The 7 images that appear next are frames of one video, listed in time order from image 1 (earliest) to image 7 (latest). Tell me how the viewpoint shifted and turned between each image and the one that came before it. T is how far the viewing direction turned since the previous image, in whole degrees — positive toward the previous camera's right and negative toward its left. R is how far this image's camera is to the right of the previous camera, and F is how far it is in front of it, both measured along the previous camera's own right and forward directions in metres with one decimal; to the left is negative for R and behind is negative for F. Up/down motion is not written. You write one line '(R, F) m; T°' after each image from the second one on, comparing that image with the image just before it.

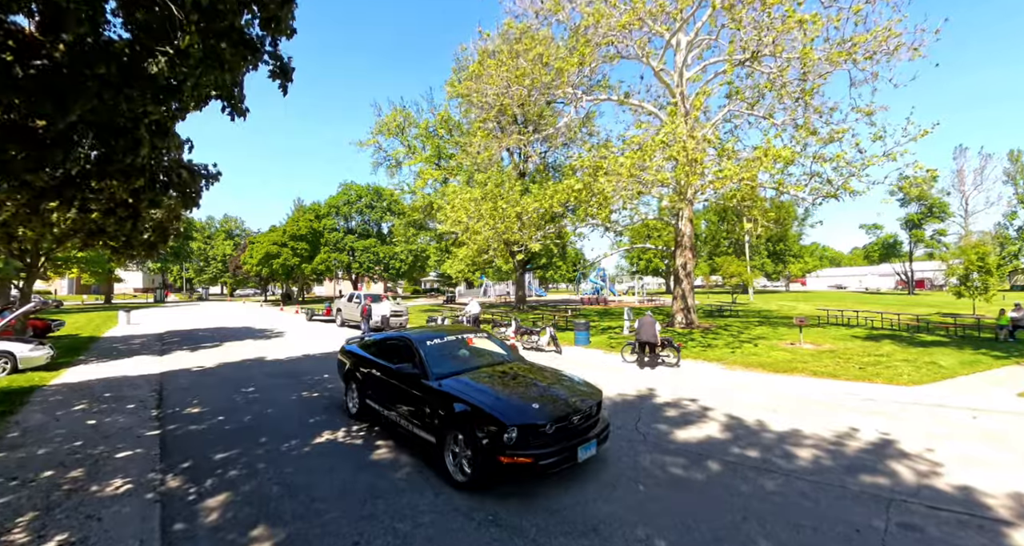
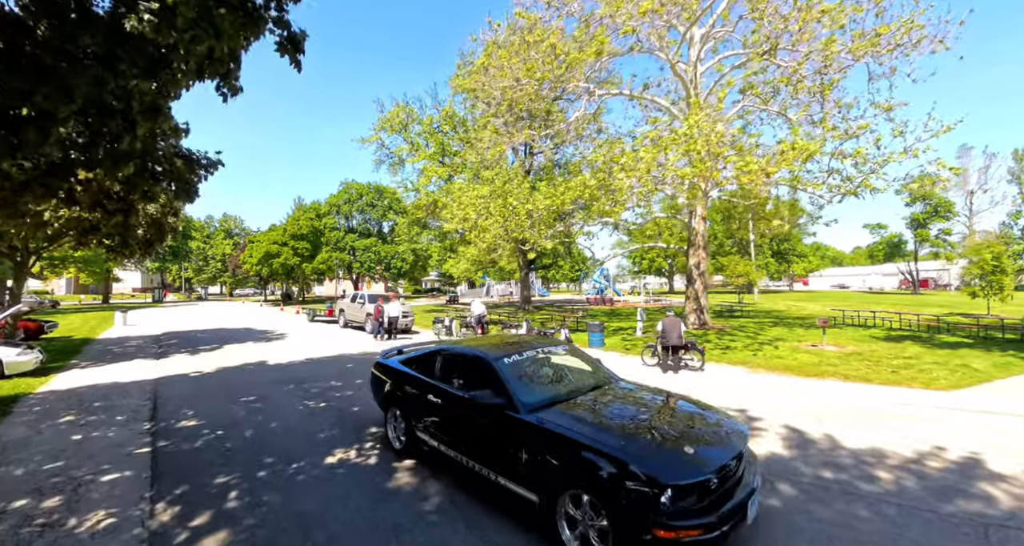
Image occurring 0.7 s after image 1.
(-0.3, +0.5) m; 0°
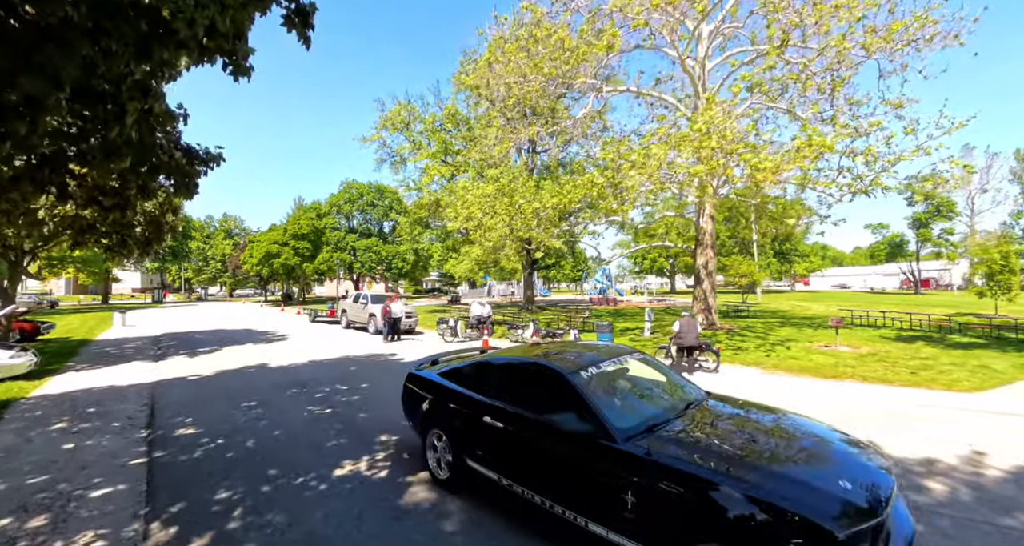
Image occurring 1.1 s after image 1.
(-0.2, +0.3) m; 0°
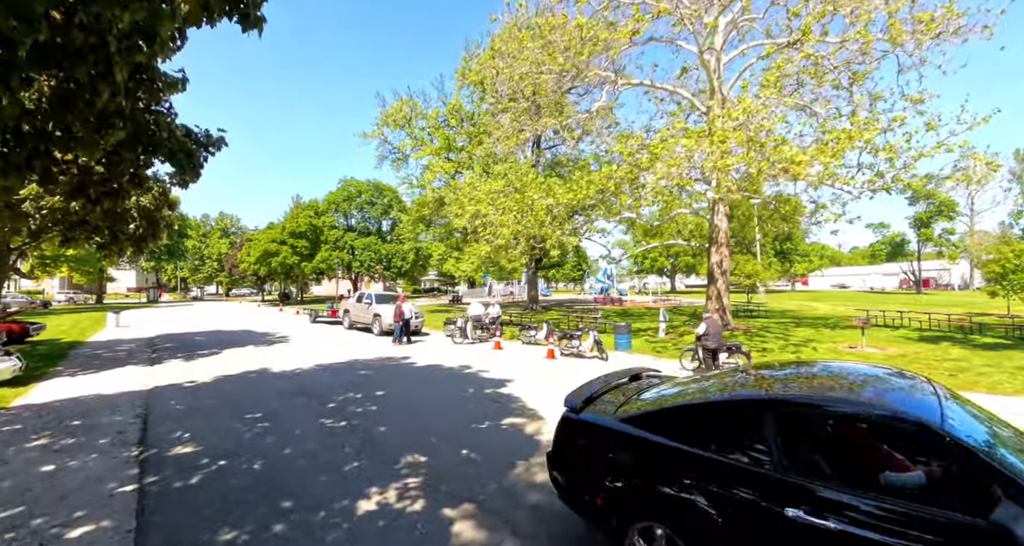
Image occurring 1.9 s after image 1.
(-0.4, +0.5) m; 0°
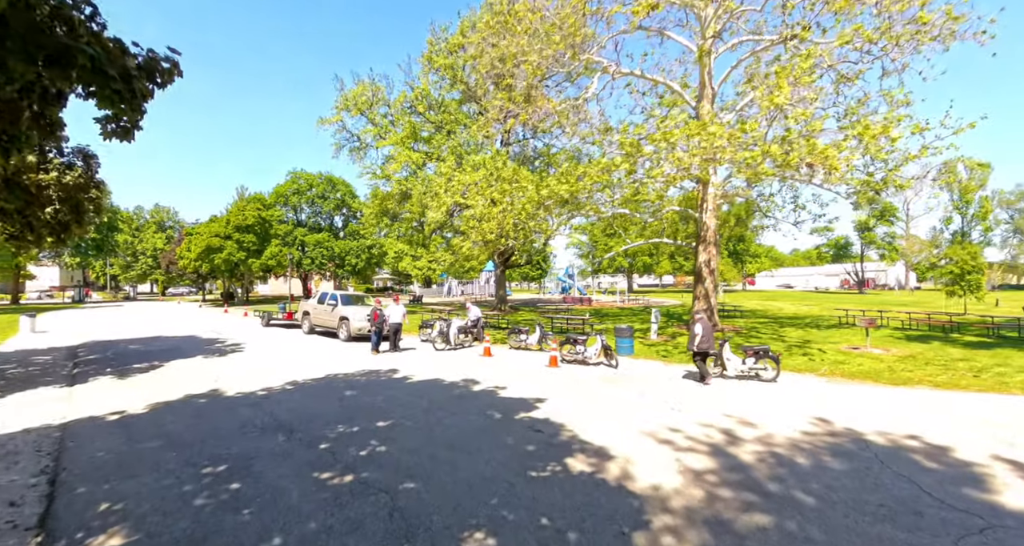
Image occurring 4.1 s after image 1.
(-0.9, +1.3) m; +6°
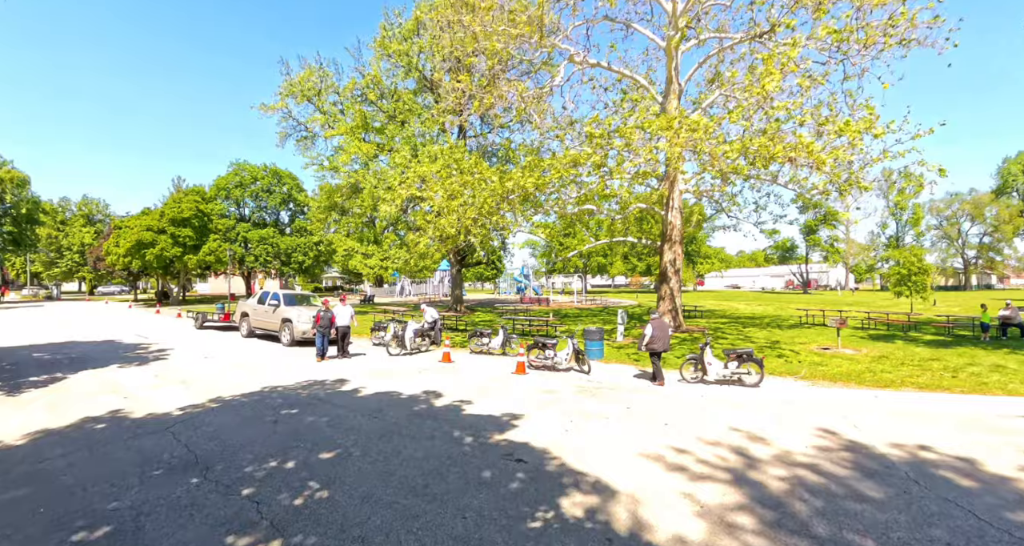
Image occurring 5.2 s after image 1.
(-0.2, +0.9) m; +5°
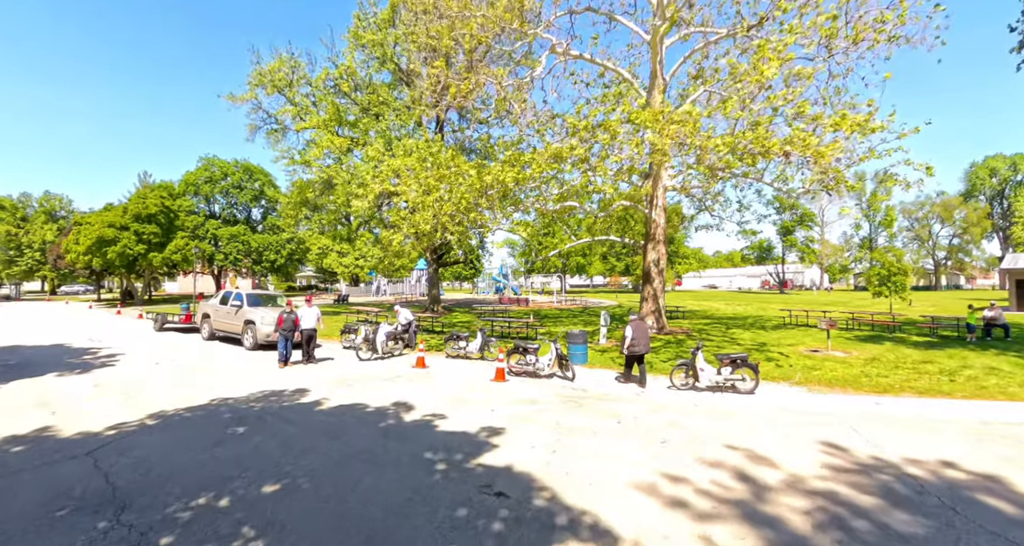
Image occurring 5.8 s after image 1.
(0.0, +0.7) m; +3°
